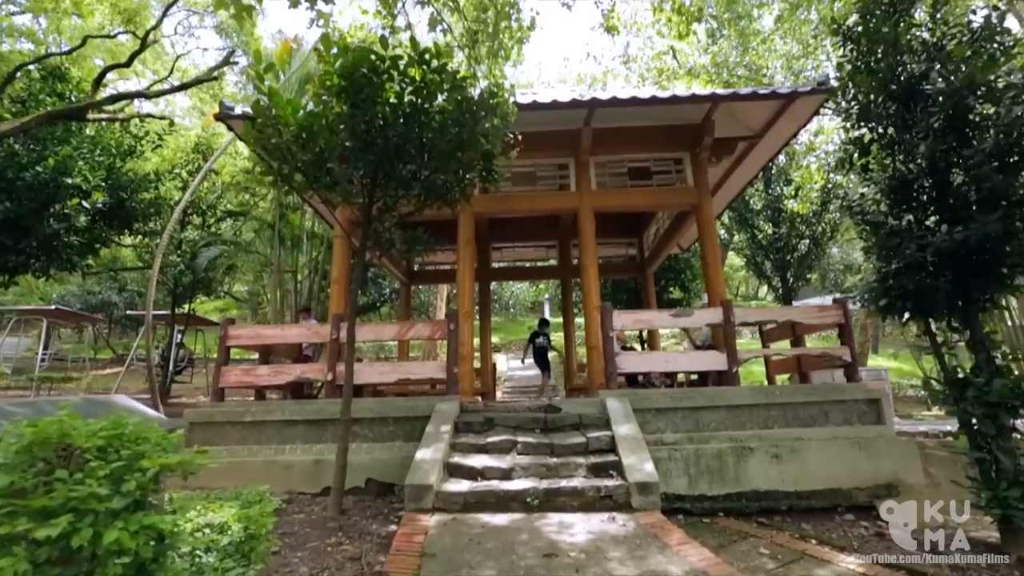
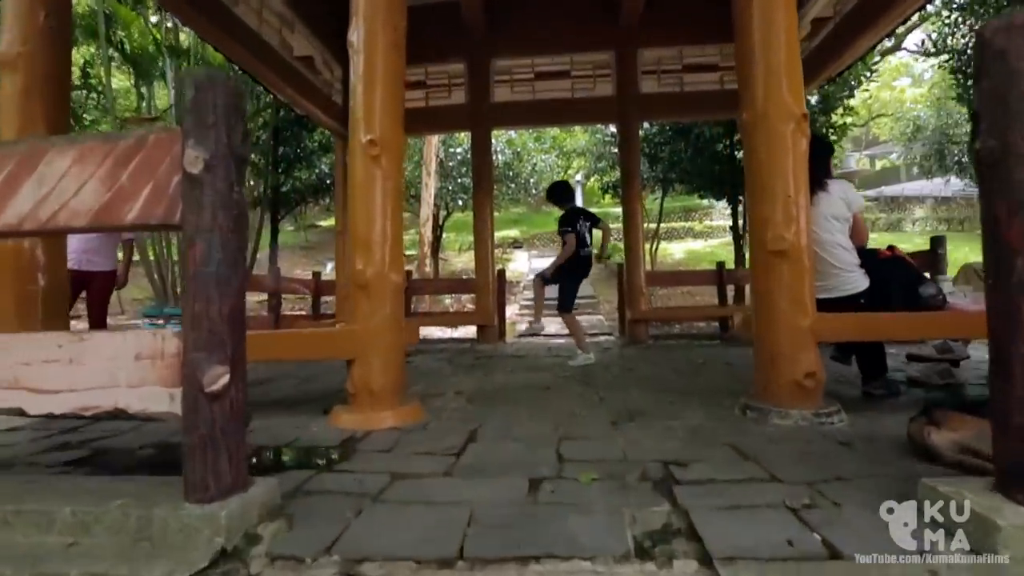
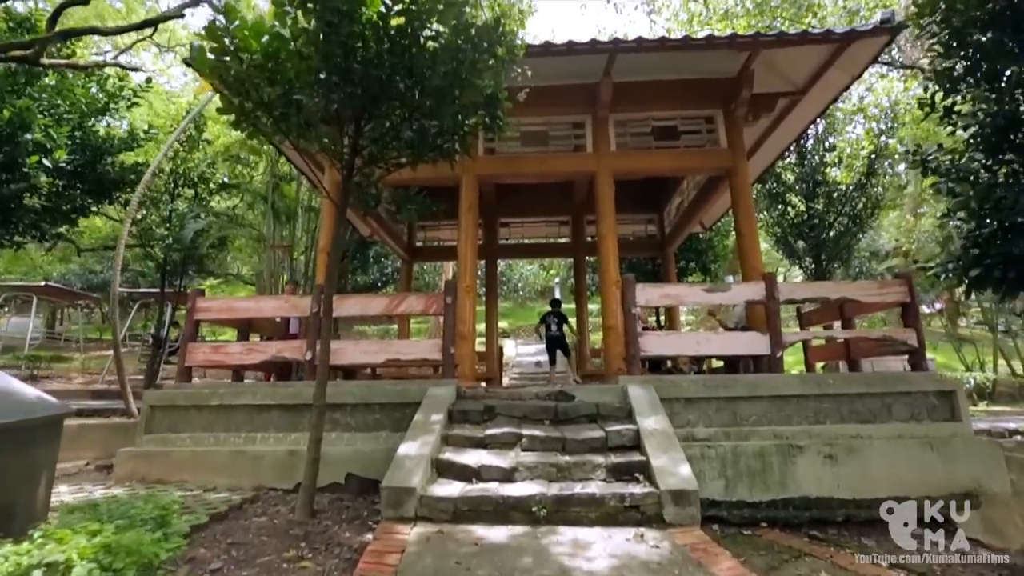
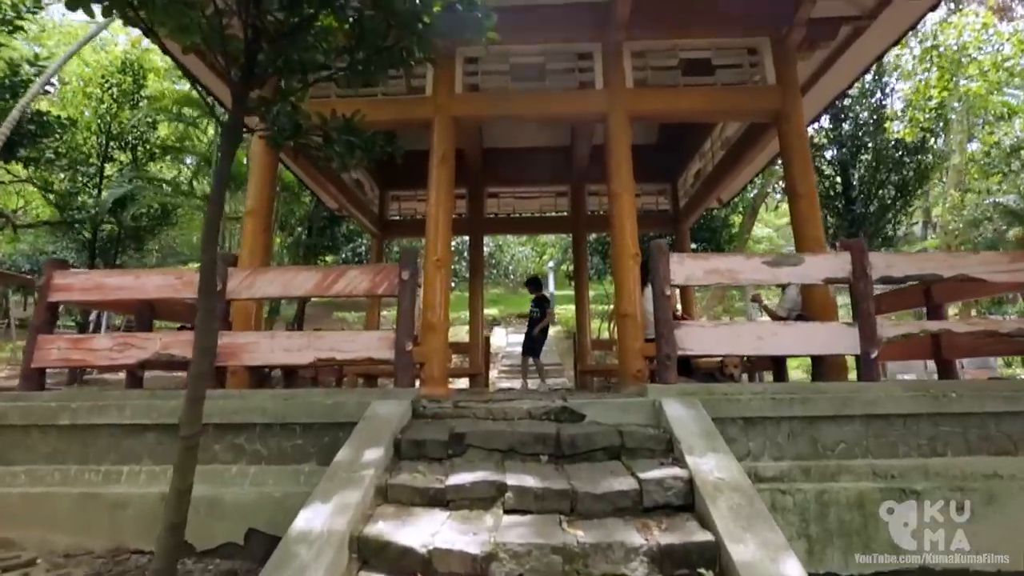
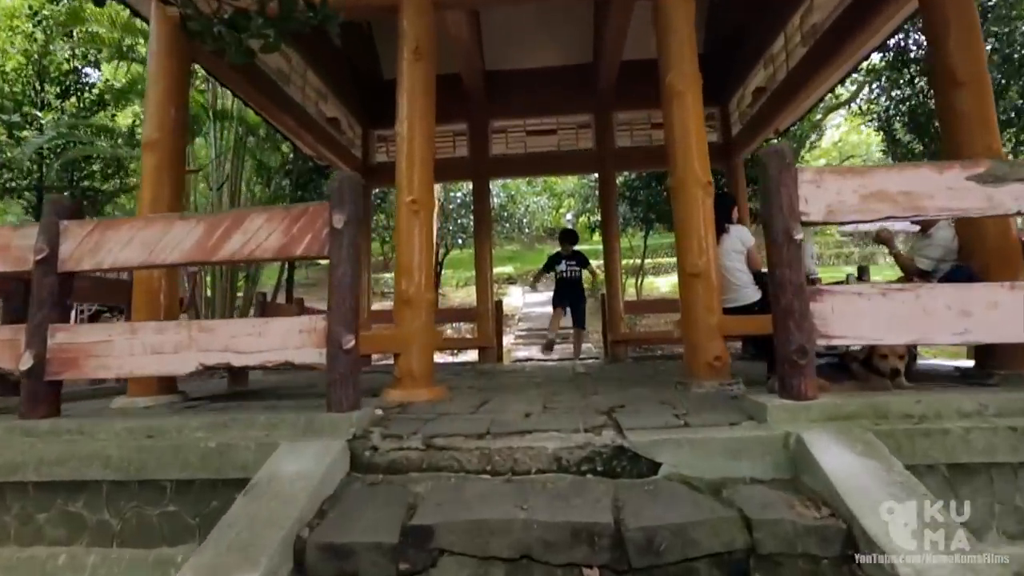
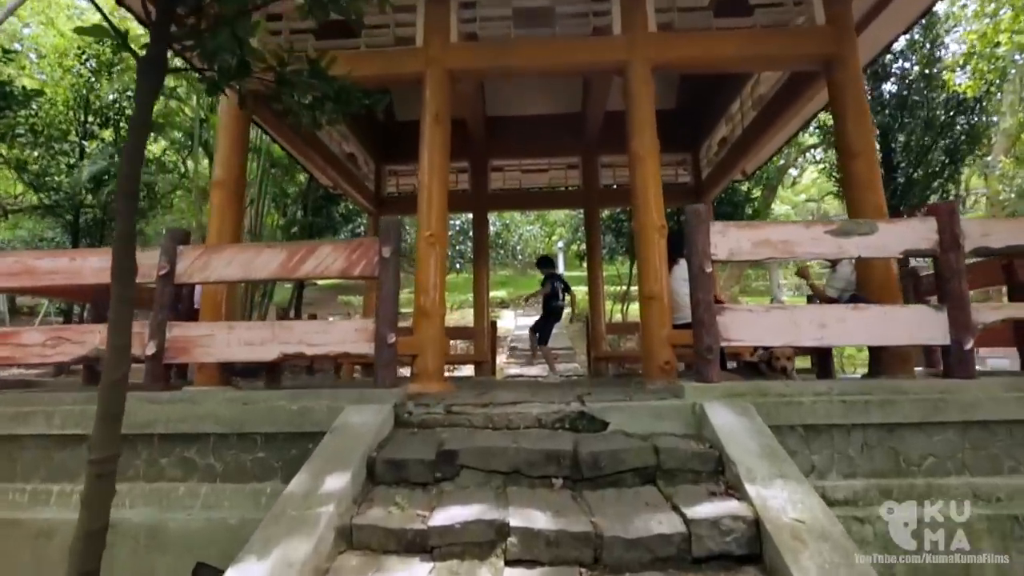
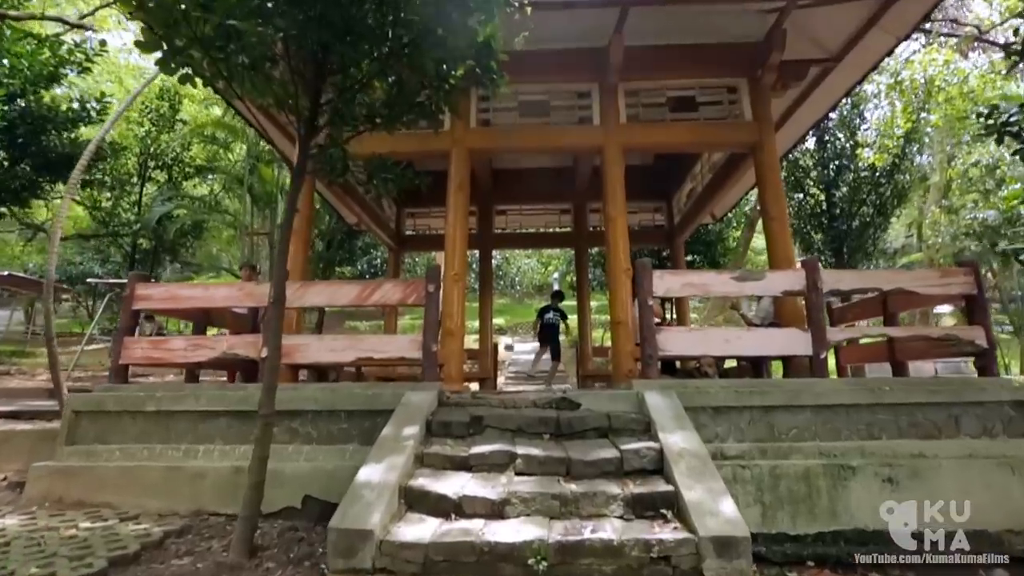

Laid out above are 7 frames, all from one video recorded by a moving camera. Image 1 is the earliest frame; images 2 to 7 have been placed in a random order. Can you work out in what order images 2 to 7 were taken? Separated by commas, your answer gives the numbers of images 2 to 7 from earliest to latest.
3, 7, 4, 6, 5, 2
